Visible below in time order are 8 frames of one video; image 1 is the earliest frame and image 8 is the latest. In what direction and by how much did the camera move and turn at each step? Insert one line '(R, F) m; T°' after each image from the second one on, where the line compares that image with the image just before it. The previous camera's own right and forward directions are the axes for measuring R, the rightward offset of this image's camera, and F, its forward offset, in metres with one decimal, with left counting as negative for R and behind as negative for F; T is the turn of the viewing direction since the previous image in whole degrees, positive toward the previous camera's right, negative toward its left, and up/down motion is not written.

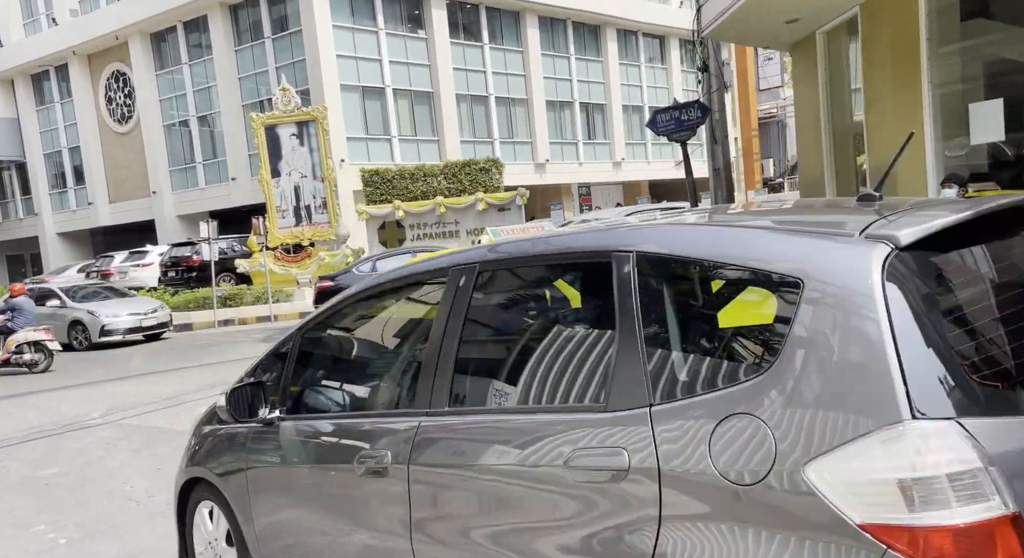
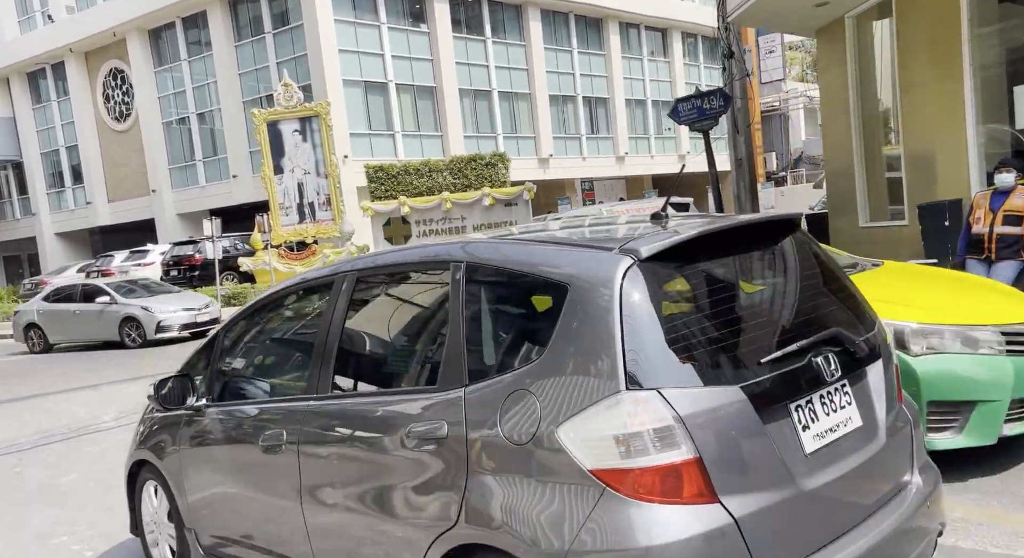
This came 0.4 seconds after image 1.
(-0.3, +0.3) m; 0°
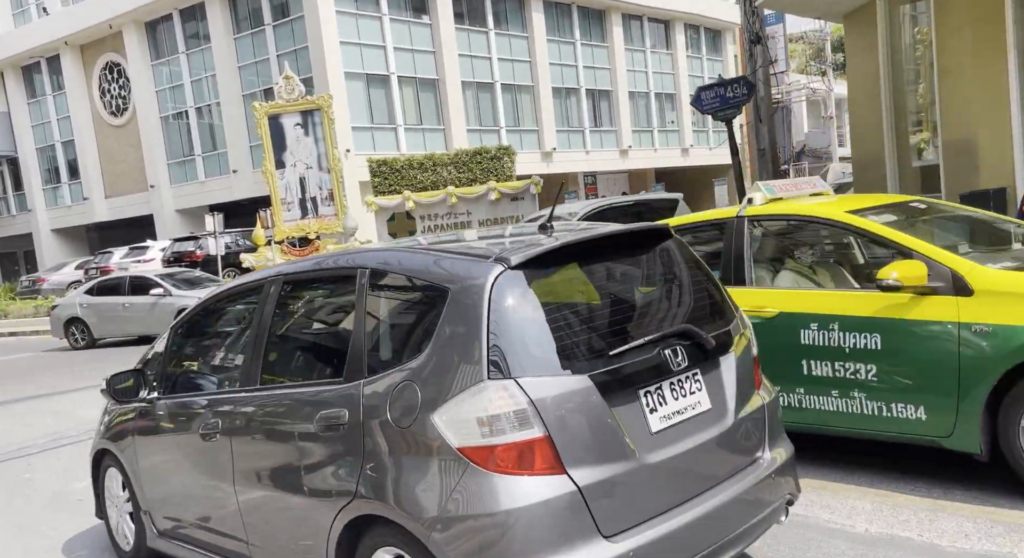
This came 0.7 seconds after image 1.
(-0.3, +0.4) m; 0°
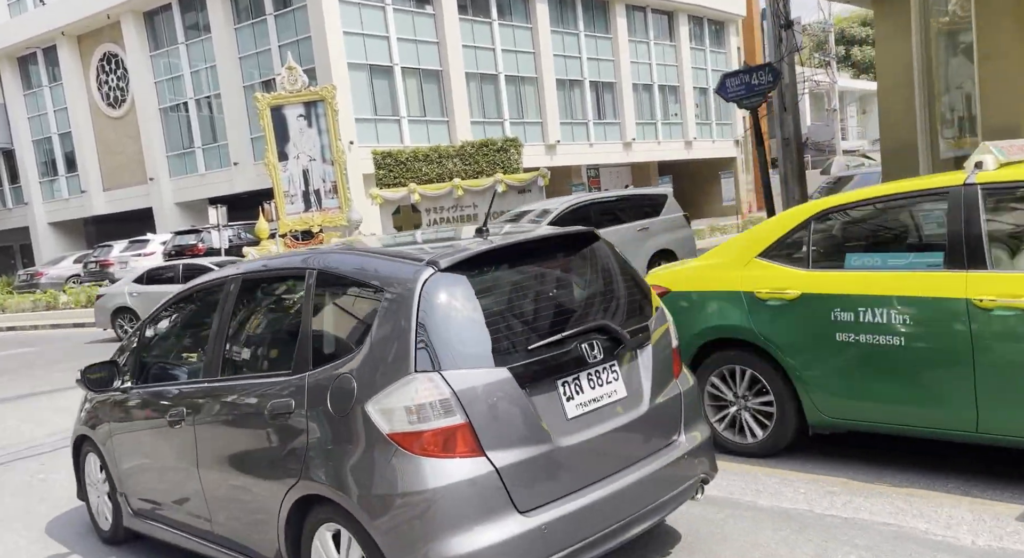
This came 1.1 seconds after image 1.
(-0.3, +0.3) m; 0°
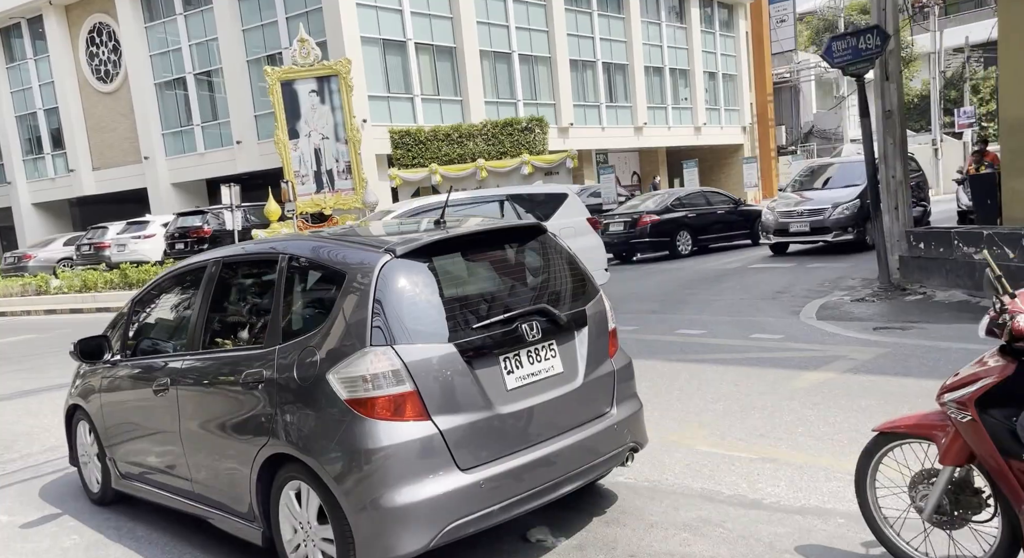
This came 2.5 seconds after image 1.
(-1.3, +1.1) m; +2°
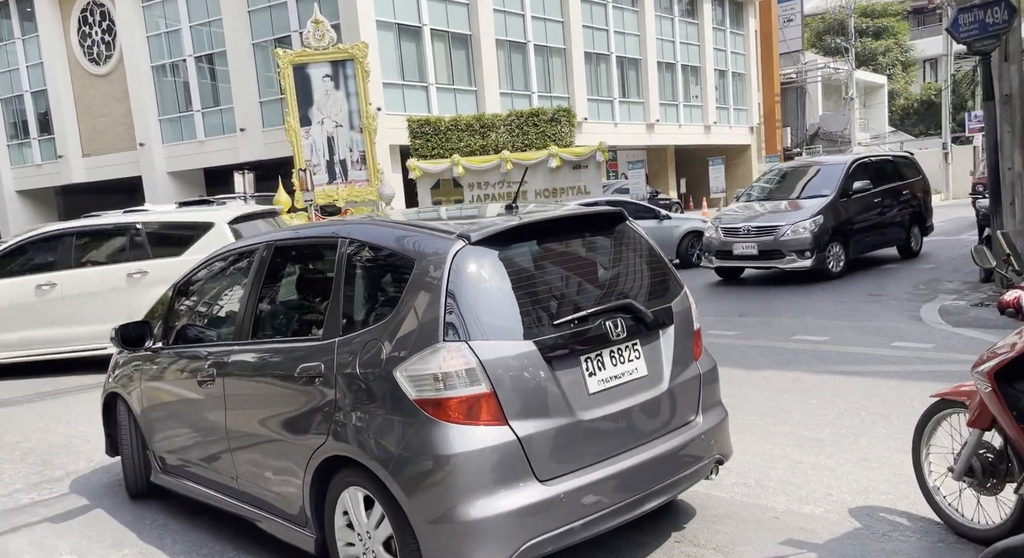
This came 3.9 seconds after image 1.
(-1.2, +1.1) m; +2°
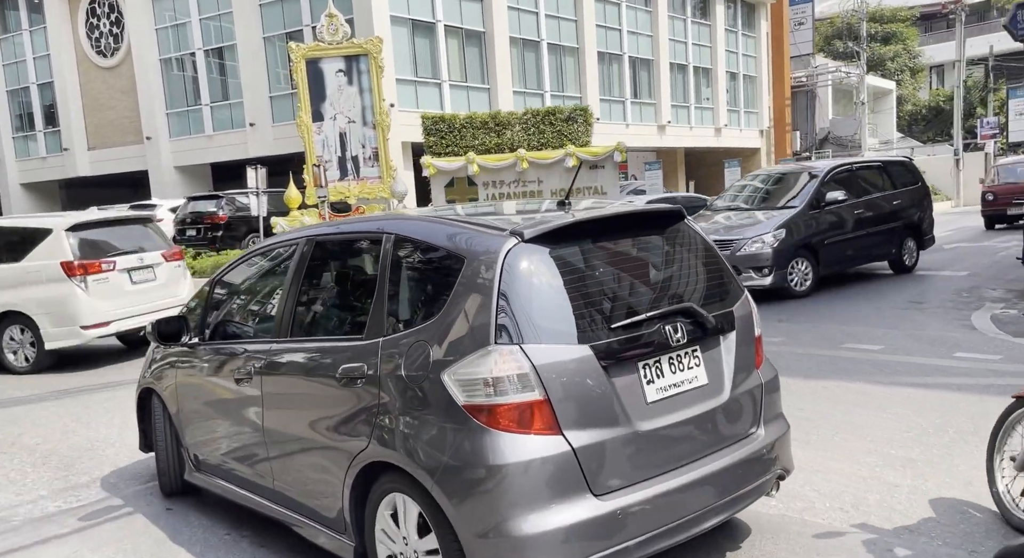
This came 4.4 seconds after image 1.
(-0.4, +0.4) m; 0°
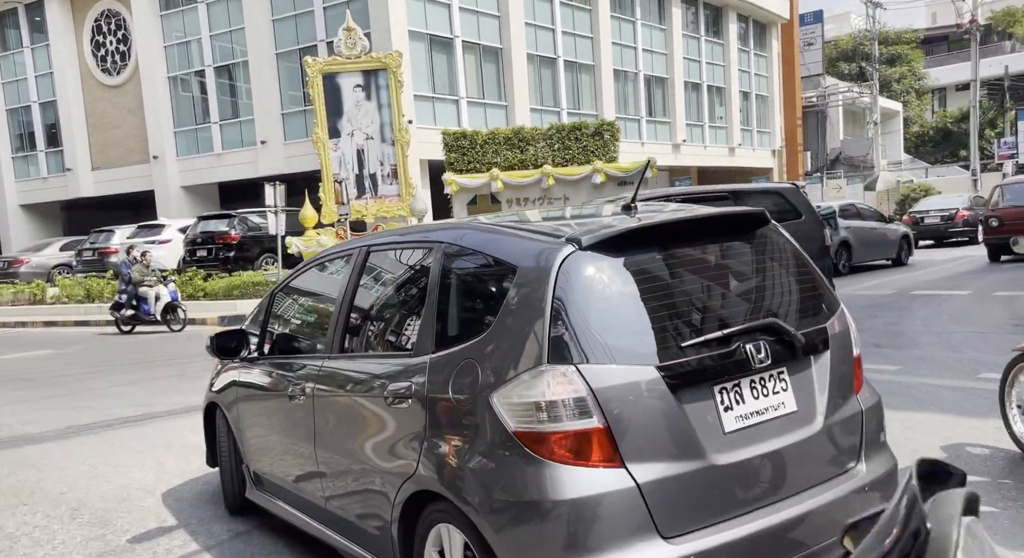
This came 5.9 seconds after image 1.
(-0.7, +0.8) m; 0°
